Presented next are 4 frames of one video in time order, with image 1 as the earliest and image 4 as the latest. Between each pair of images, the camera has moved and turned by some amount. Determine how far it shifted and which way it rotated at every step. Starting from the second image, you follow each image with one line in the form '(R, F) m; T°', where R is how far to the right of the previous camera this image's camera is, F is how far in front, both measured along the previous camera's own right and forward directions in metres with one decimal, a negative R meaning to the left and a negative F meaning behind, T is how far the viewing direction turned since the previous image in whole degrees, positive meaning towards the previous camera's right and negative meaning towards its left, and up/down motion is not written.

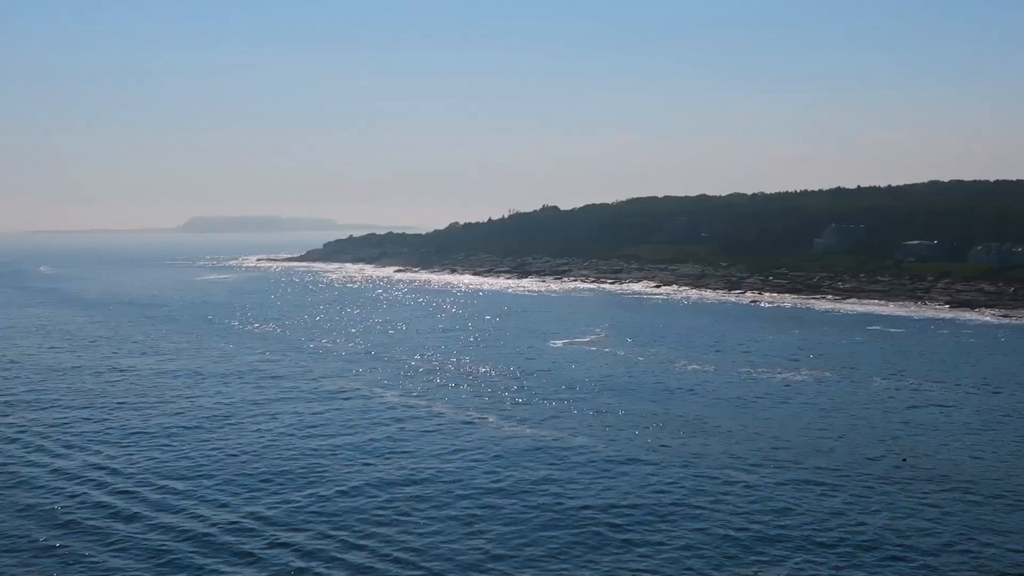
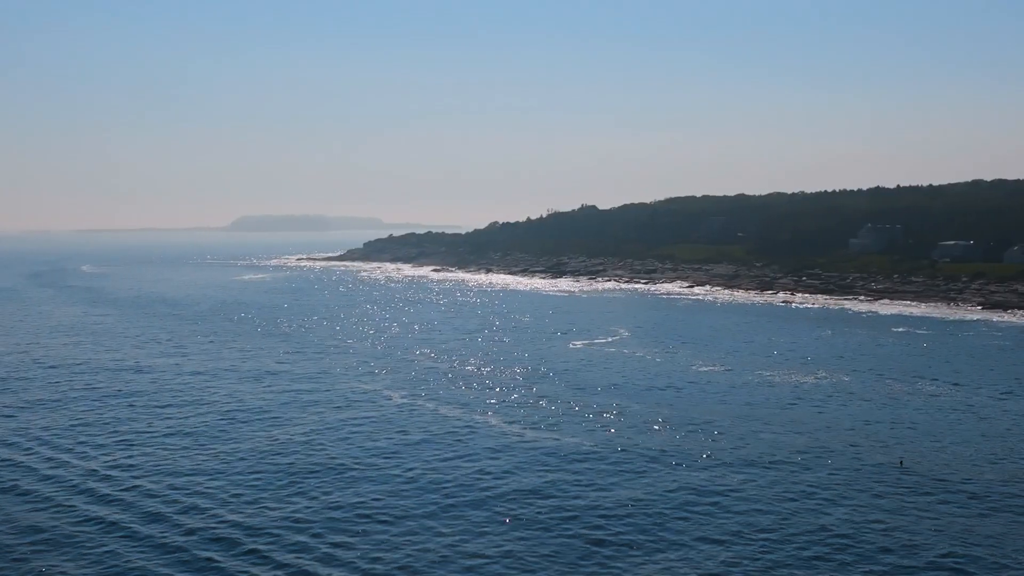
(+4.7, +0.2) m; -1°
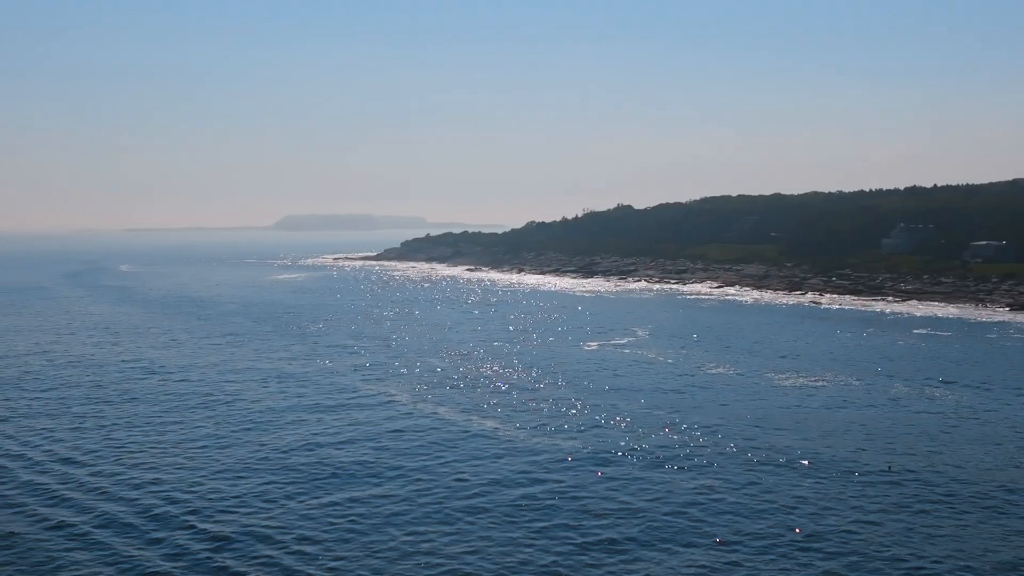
(+3.5, +0.1) m; -1°
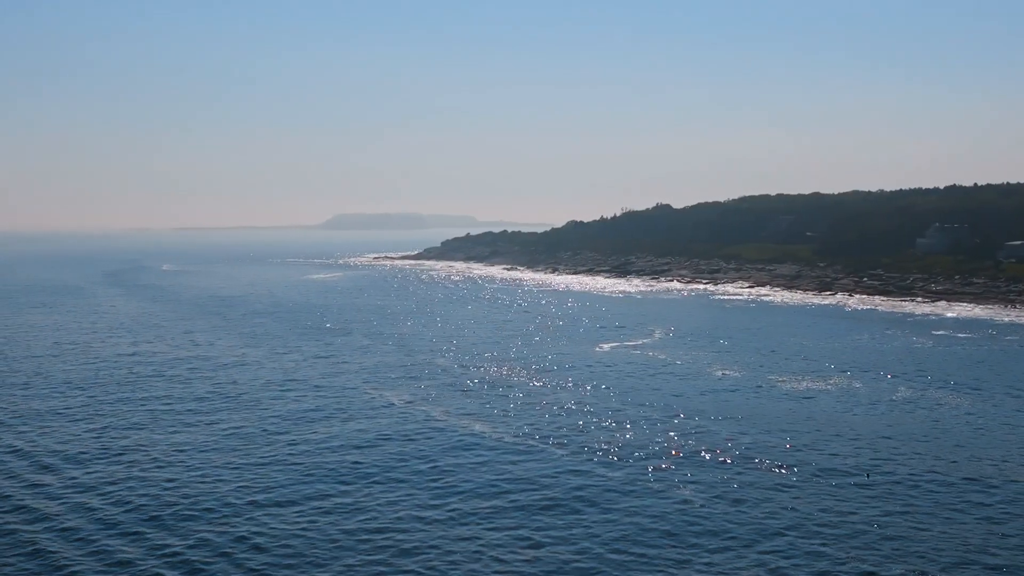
(+2.5, 0.0) m; 0°
